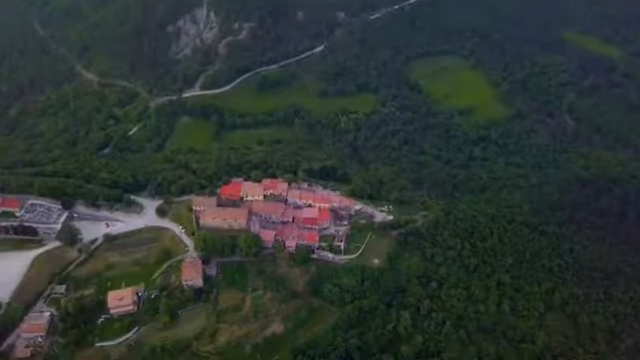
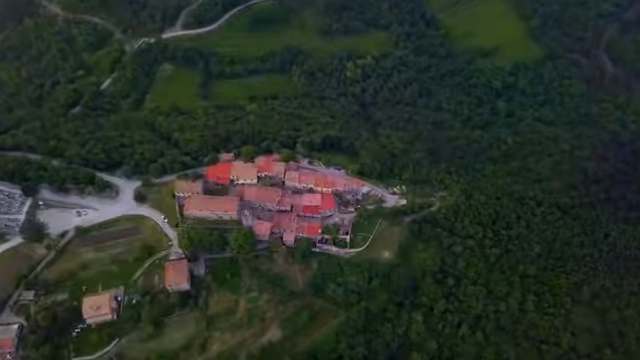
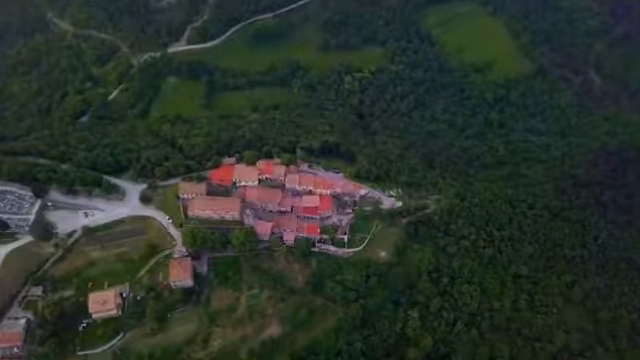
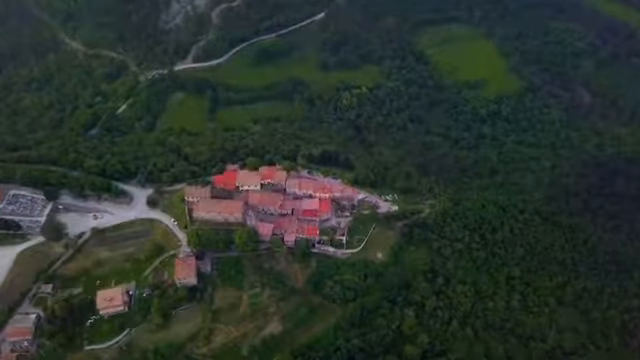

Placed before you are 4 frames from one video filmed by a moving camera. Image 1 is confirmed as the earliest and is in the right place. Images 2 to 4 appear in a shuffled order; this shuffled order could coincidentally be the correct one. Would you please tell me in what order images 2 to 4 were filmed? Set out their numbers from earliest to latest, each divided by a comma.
4, 3, 2
